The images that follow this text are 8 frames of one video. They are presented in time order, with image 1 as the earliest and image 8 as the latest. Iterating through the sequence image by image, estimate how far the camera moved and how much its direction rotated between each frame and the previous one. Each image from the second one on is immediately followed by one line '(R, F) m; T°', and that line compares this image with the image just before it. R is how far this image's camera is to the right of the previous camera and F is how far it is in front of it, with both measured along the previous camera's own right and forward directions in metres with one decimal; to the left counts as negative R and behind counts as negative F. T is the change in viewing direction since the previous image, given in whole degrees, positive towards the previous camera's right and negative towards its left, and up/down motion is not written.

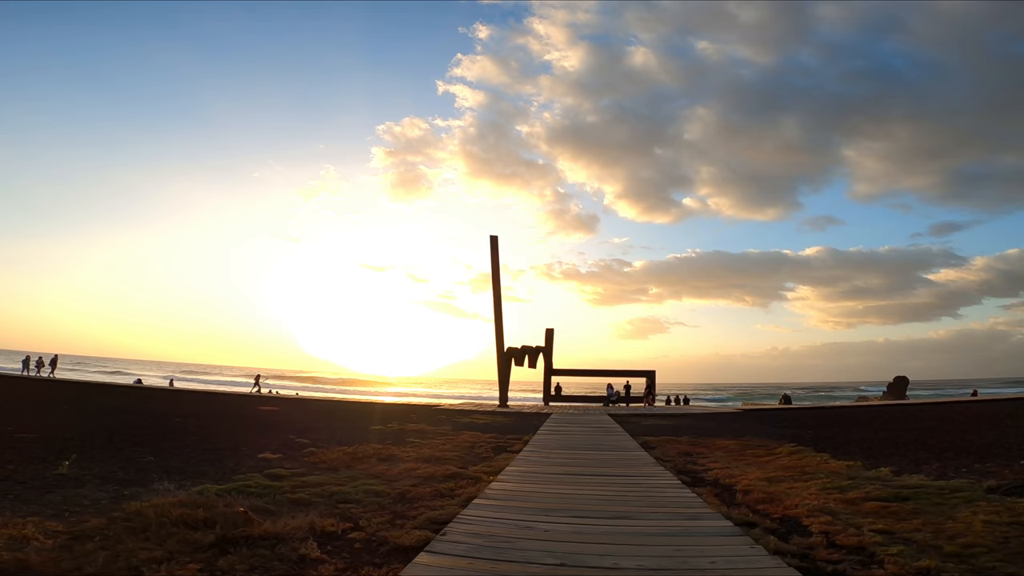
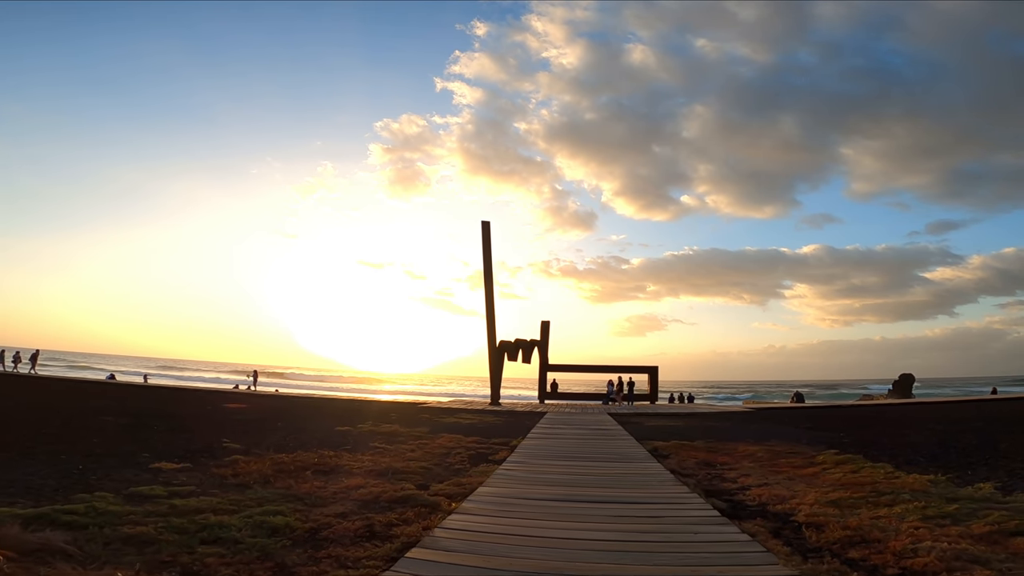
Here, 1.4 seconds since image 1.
(+0.3, +2.5) m; 0°
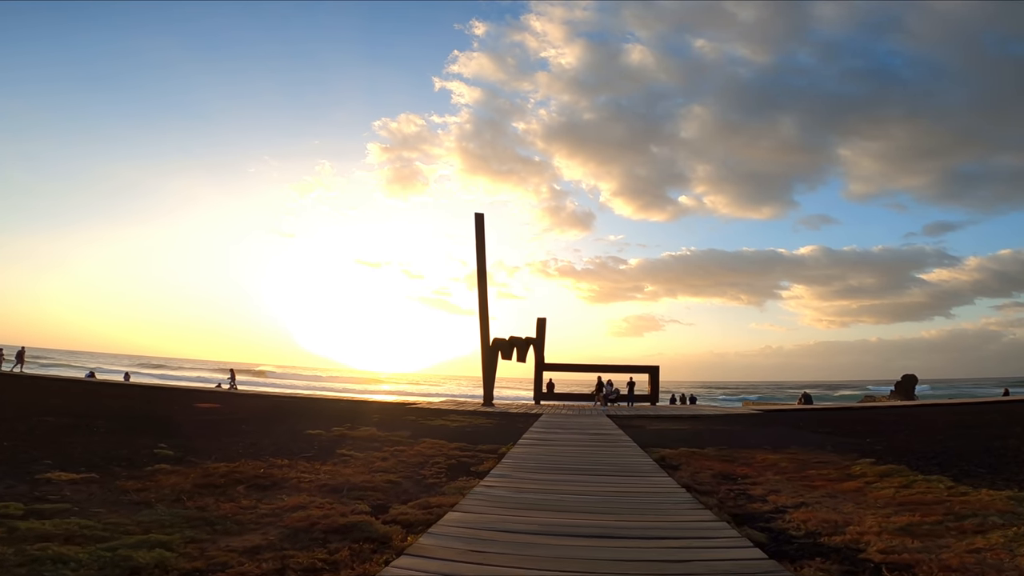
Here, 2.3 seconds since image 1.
(+0.2, +1.6) m; 0°
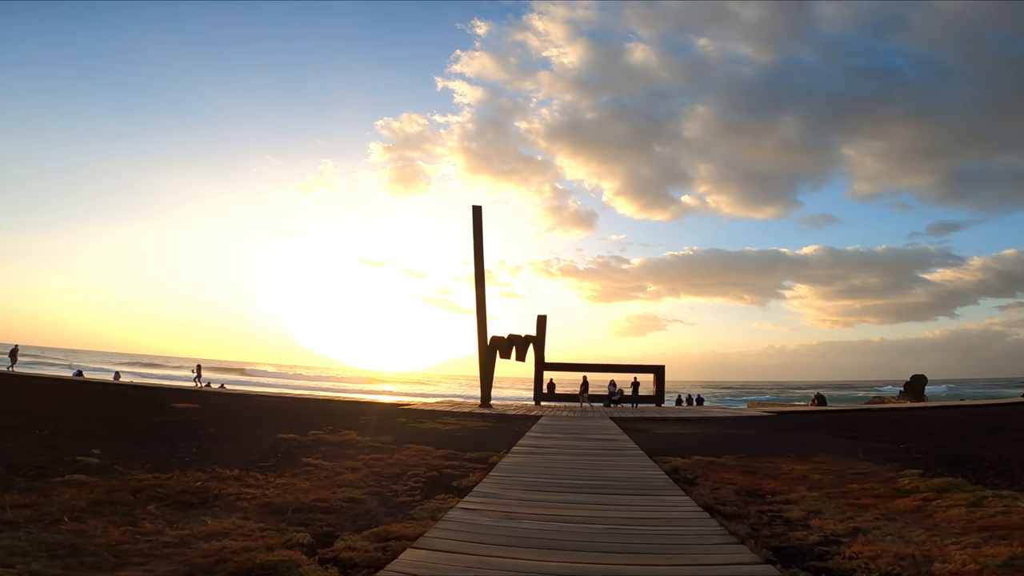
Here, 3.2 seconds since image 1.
(+0.2, +1.4) m; 0°
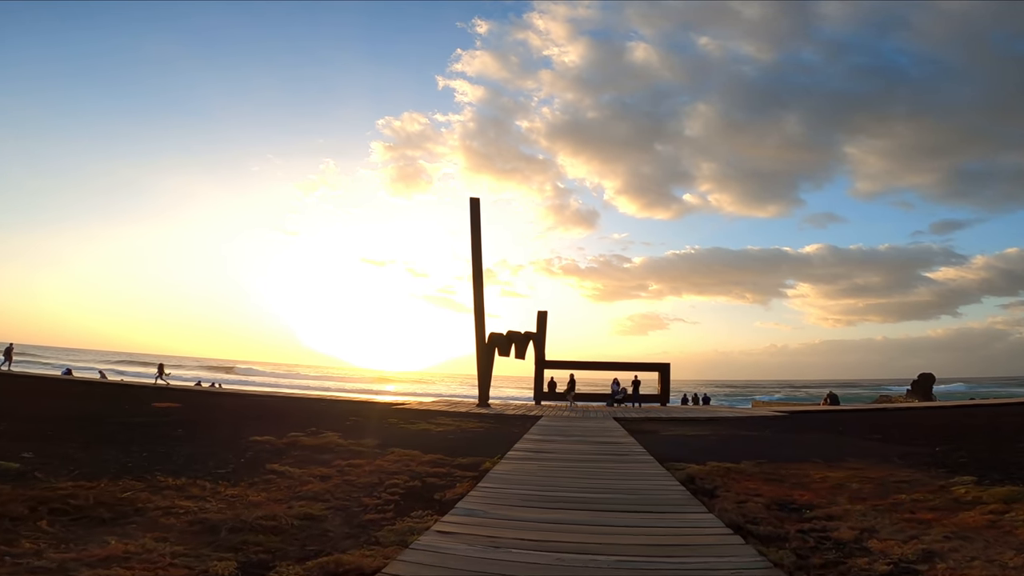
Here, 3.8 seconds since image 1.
(+0.1, +1.2) m; 0°
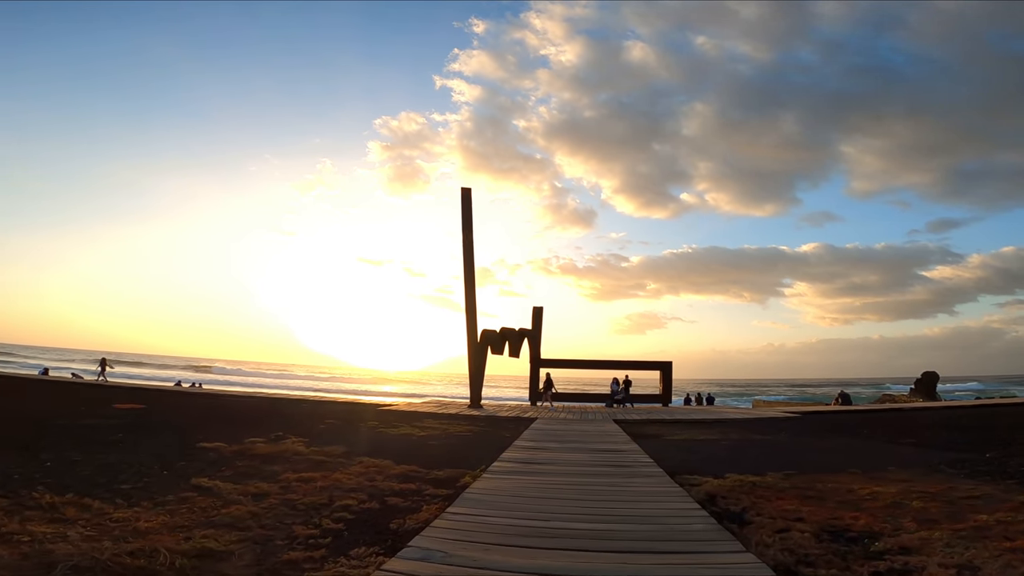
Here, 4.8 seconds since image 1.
(+0.2, +1.6) m; 0°
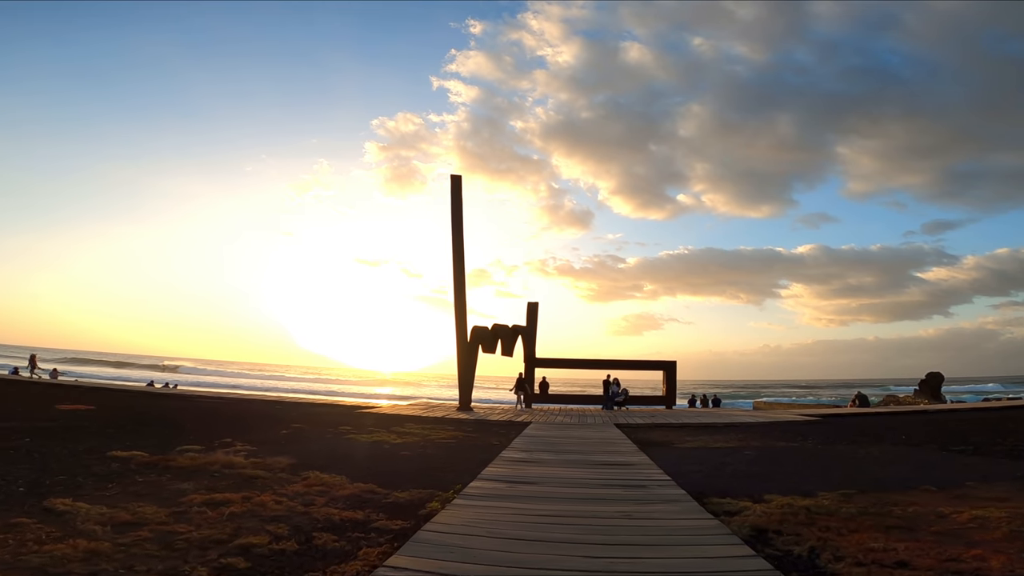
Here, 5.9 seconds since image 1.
(+0.2, +1.9) m; 0°
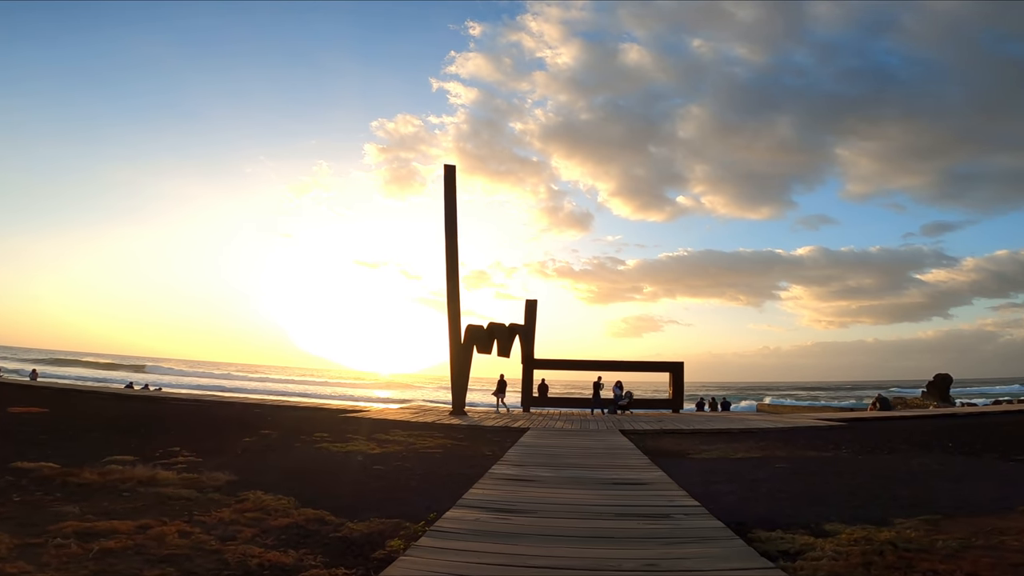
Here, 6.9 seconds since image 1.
(+0.1, +1.6) m; 0°
